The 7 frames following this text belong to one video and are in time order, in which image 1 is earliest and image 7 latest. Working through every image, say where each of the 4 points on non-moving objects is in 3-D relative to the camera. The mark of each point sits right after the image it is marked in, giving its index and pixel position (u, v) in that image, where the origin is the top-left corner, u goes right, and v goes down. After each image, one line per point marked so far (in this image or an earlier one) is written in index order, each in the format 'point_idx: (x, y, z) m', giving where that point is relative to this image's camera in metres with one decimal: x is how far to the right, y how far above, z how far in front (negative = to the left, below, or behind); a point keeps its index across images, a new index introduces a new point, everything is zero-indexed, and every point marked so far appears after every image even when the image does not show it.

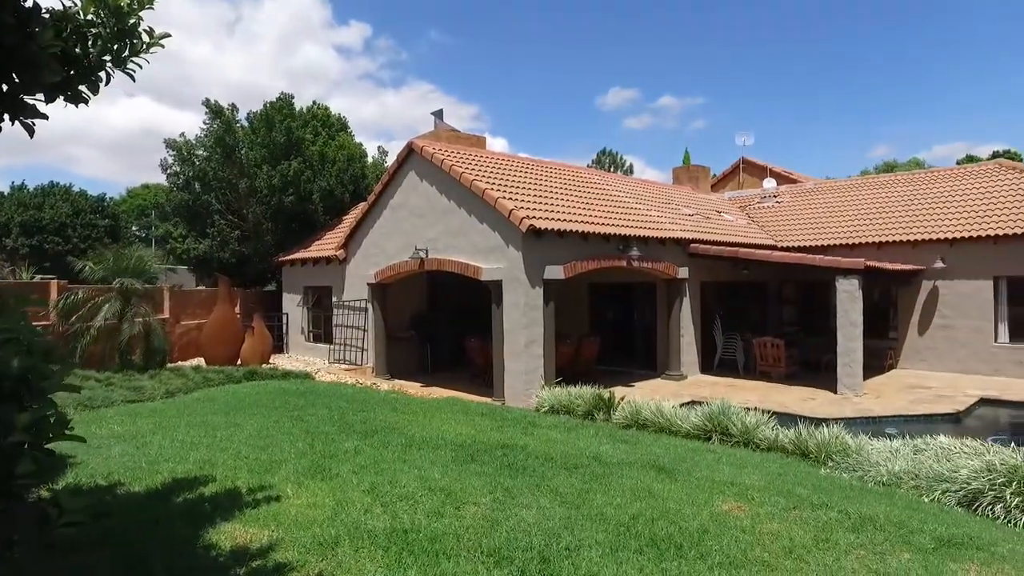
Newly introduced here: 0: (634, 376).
0: (+3.4, -2.6, +19.0) m
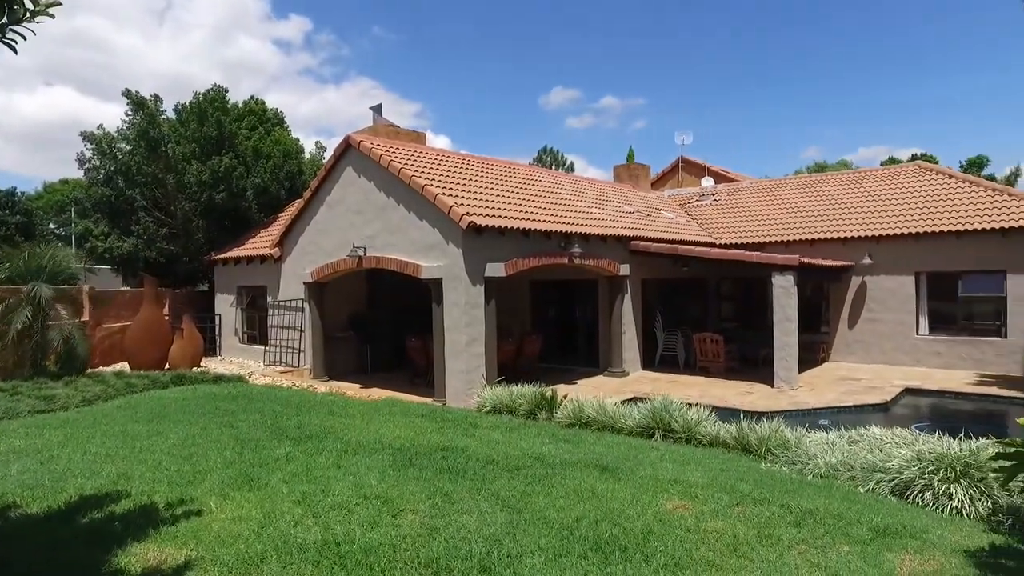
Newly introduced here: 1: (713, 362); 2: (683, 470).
0: (+1.8, -2.5, +19.0) m
1: (+5.7, -2.1, +18.8) m
2: (+1.8, -1.9, +6.9) m
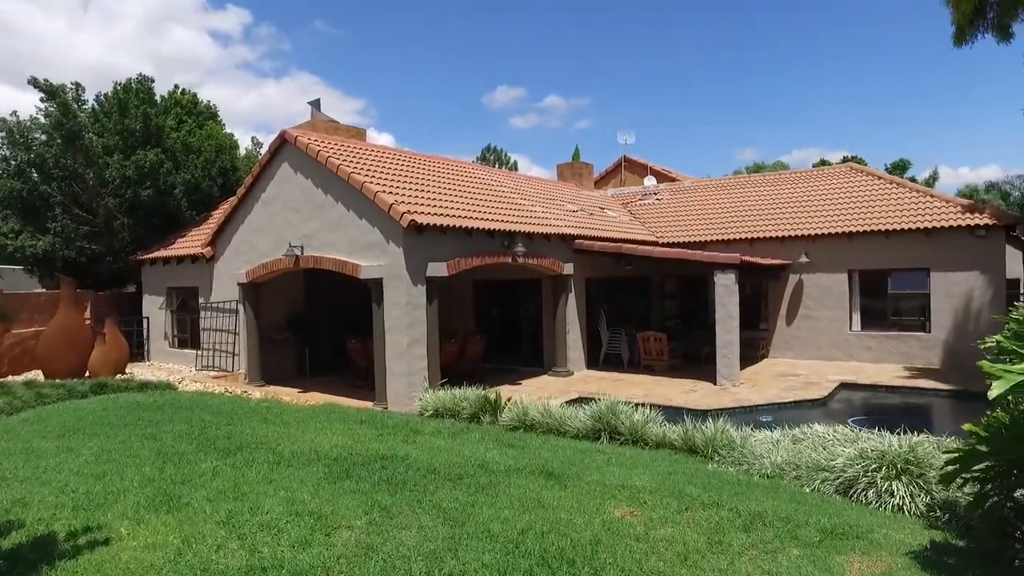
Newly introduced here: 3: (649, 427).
0: (+0.2, -2.5, +18.8) m
1: (+4.1, -2.1, +18.9) m
2: (+1.2, -1.9, +6.7) m
3: (+1.8, -1.8, +8.6) m
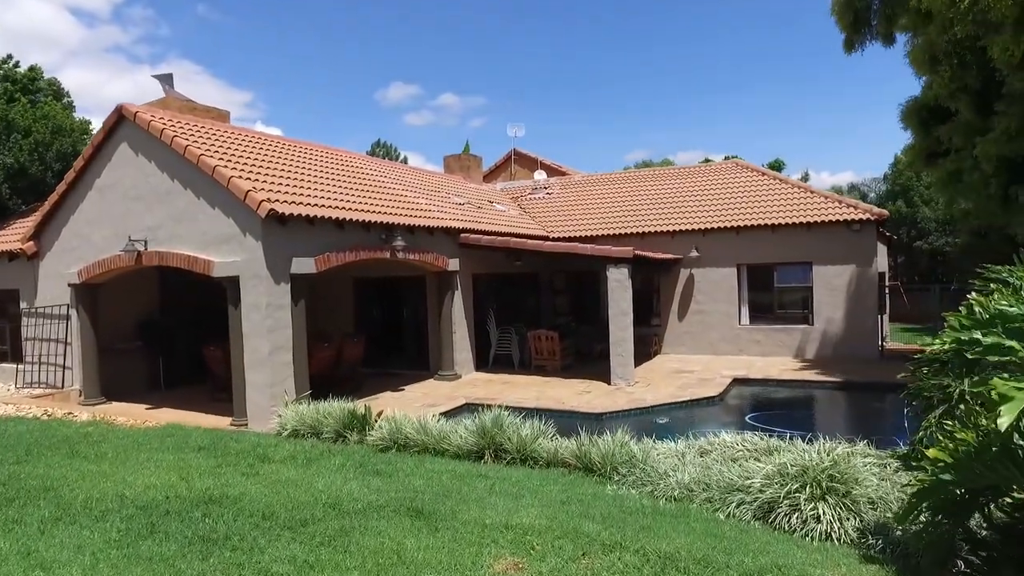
0: (-2.8, -2.4, +17.4) m
1: (+1.0, -2.0, +18.0) m
2: (0.0, -1.8, +5.6) m
3: (+0.3, -1.8, +7.5) m
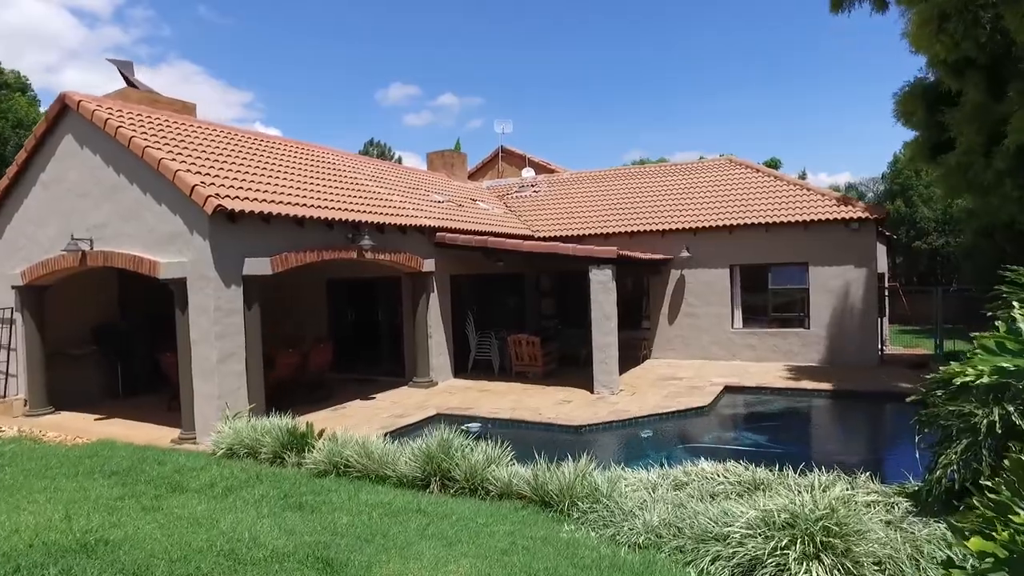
0: (-3.4, -2.5, +16.4) m
1: (+0.5, -2.0, +17.1) m
2: (-0.5, -1.9, +4.6) m
3: (-0.2, -1.8, +6.6) m
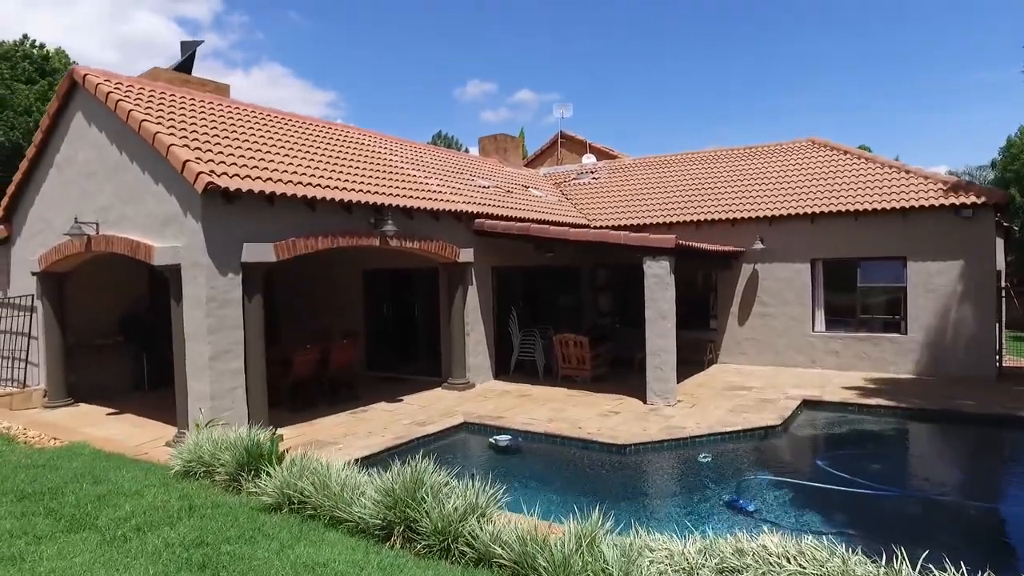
0: (-2.4, -2.3, +15.0) m
1: (+1.5, -1.9, +15.2) m
2: (-0.8, -1.8, +3.0) m
3: (-0.3, -1.7, +4.9) m
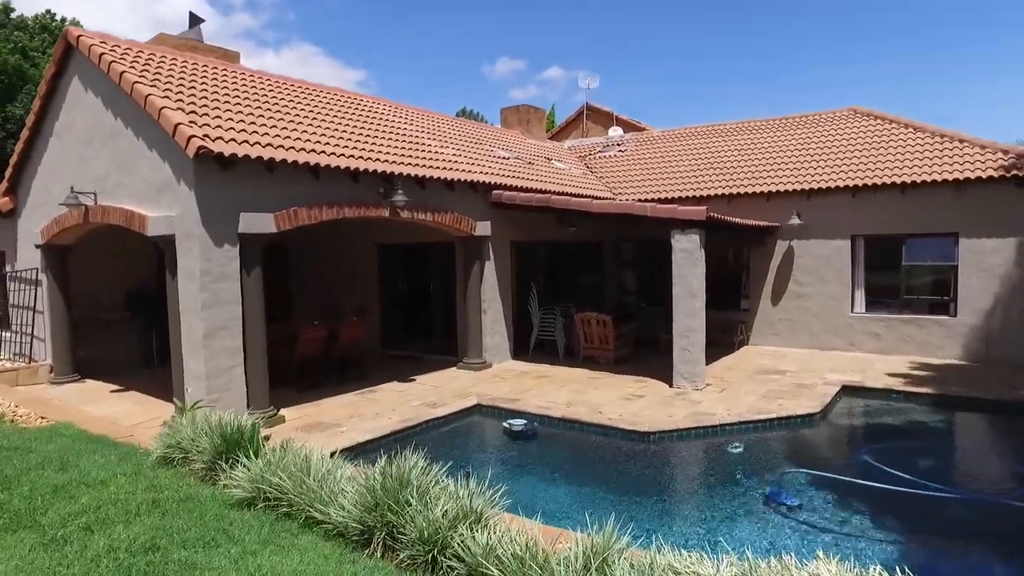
0: (-2.0, -1.7, +14.4) m
1: (+1.9, -1.4, +14.4) m
2: (-0.8, -1.6, +2.3) m
3: (-0.3, -1.5, +4.2) m
